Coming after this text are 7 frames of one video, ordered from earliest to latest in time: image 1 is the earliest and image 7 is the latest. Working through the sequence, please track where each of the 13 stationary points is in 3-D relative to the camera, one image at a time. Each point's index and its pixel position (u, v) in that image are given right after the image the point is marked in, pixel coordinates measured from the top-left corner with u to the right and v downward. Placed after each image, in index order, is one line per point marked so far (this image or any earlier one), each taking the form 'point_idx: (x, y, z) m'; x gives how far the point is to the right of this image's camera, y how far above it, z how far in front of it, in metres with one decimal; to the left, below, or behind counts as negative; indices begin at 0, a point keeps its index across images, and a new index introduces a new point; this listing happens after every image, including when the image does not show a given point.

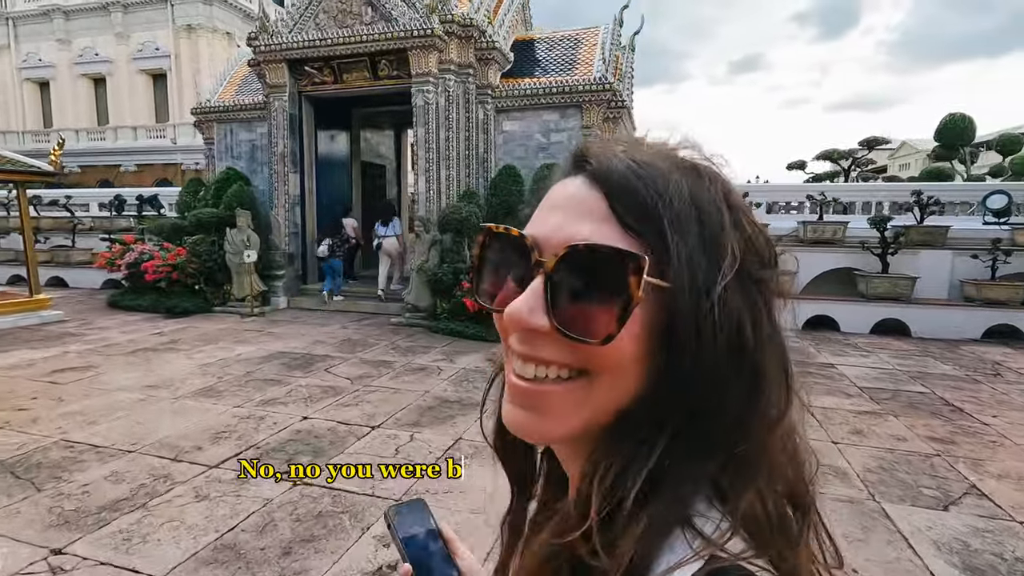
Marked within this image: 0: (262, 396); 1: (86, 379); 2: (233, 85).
0: (-2.1, -0.9, +4.4) m
1: (-3.8, -0.8, +4.8) m
2: (-5.5, +4.0, +10.4) m
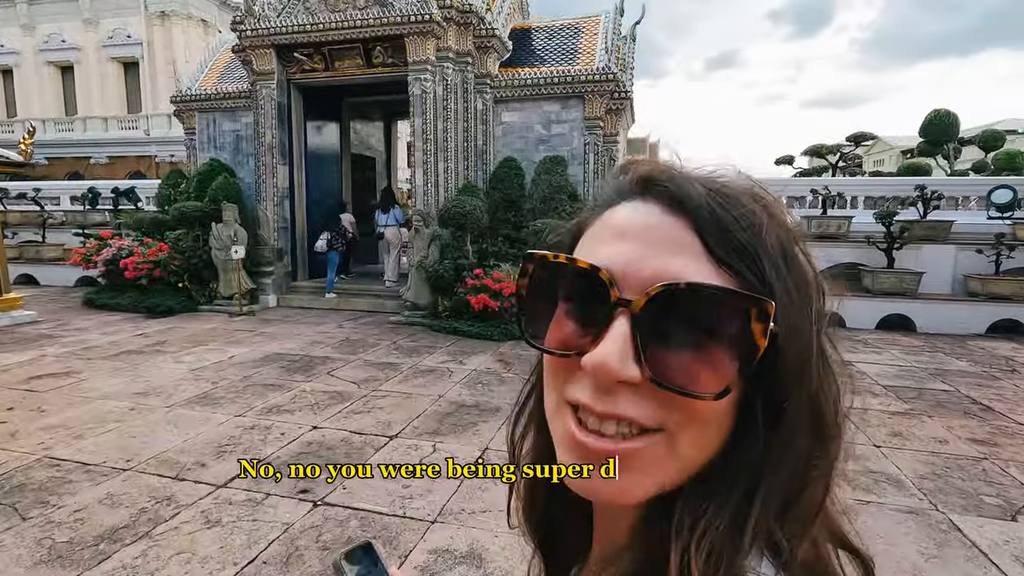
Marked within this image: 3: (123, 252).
0: (-1.9, -0.9, +4.1) m
1: (-3.7, -0.8, +4.4) m
2: (-5.5, +4.0, +9.9) m
3: (-5.9, +0.5, +8.2) m
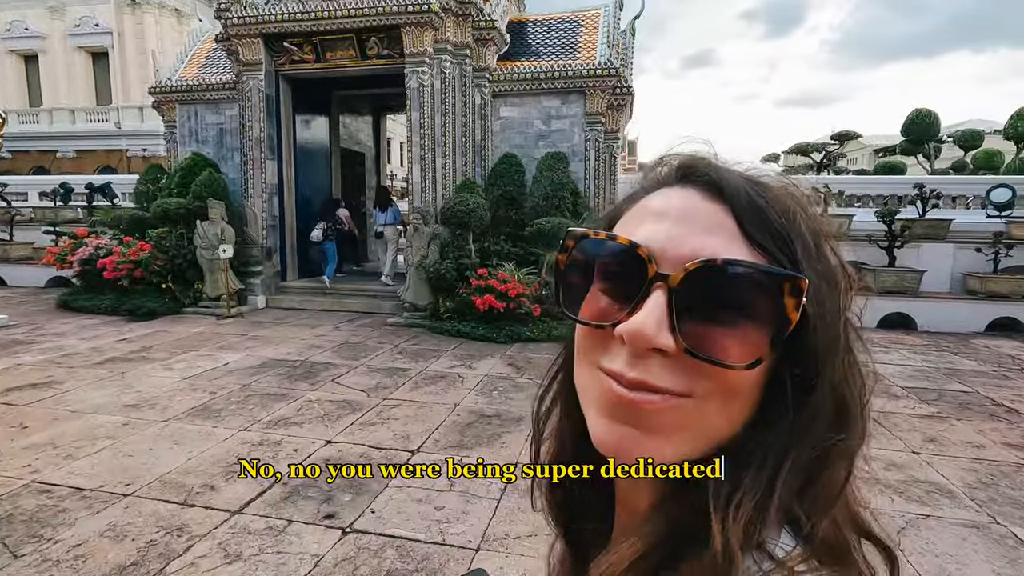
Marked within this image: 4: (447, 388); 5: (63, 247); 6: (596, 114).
0: (-1.7, -0.9, +3.8) m
1: (-3.5, -0.8, +4.1) m
2: (-5.6, +4.0, +9.5) m
3: (-5.9, +0.5, +7.7) m
4: (-0.5, -0.8, +4.5) m
5: (-7.0, +0.6, +8.3) m
6: (+1.2, +2.5, +7.8) m
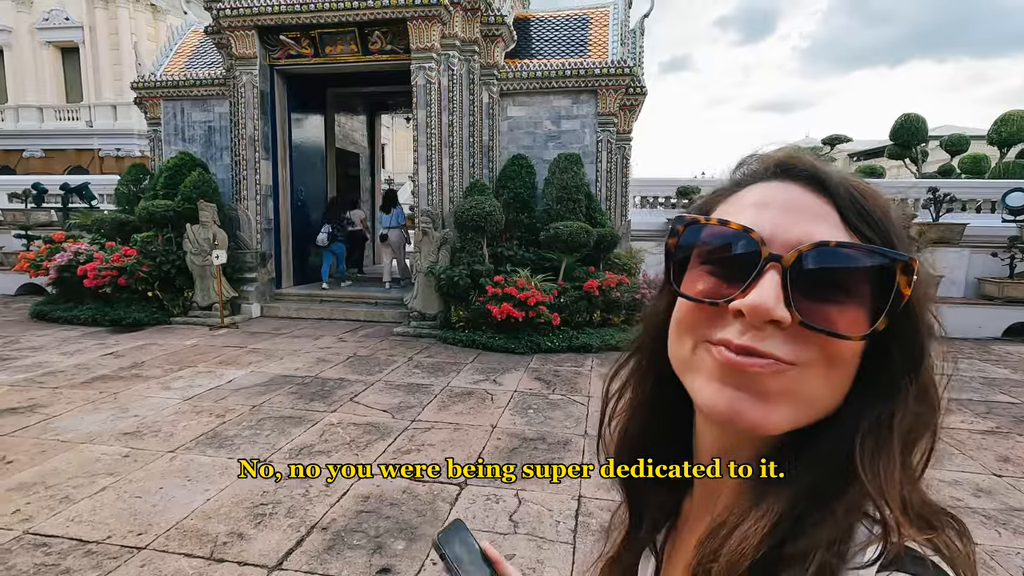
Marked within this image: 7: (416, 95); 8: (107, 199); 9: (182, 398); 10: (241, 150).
0: (-1.4, -1.0, +3.4) m
1: (-3.2, -0.9, +3.6) m
2: (-5.5, +3.9, +9.0) m
3: (-5.8, +0.4, +7.2) m
4: (-0.3, -0.9, +4.1) m
5: (-6.8, +0.5, +7.7) m
6: (+1.4, +2.5, +7.6) m
7: (-1.3, +2.6, +7.1) m
8: (-7.3, +1.6, +9.7) m
9: (-2.6, -0.9, +4.2) m
10: (-3.8, +1.9, +7.6) m
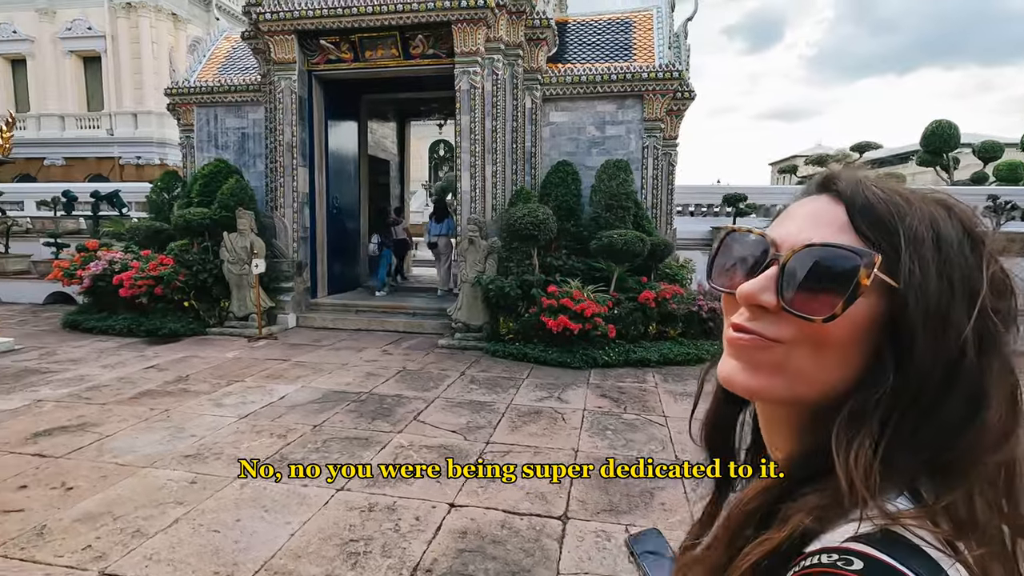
0: (-0.9, -1.1, +3.2) m
1: (-2.7, -1.0, +3.4) m
2: (-4.9, +3.7, +8.8) m
3: (-5.2, +0.3, +7.0) m
4: (+0.3, -1.0, +3.9) m
5: (-6.2, +0.4, +7.5) m
6: (+2.0, +2.3, +7.3) m
7: (-0.7, +2.4, +6.9) m
8: (-6.7, +1.5, +9.6) m
9: (-2.1, -1.0, +4.0) m
10: (-3.2, +1.8, +7.4) m
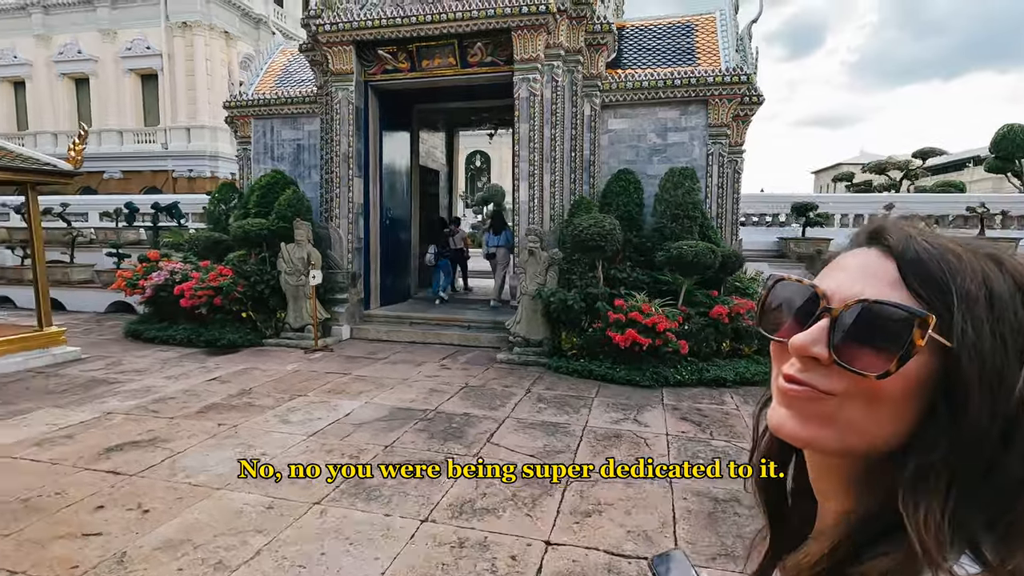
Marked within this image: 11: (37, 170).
0: (-0.4, -1.2, +3.0) m
1: (-2.2, -1.1, +3.3) m
2: (-4.0, +3.6, +8.9) m
3: (-4.4, +0.2, +7.1) m
4: (+0.8, -1.1, +3.6) m
5: (-5.4, +0.3, +7.7) m
6: (+2.7, +2.1, +7.0) m
7: (+0.1, +2.3, +6.8) m
8: (-5.8, +1.3, +9.8) m
9: (-1.5, -1.1, +3.9) m
10: (-2.4, +1.7, +7.4) m
11: (-5.0, +1.2, +5.6) m
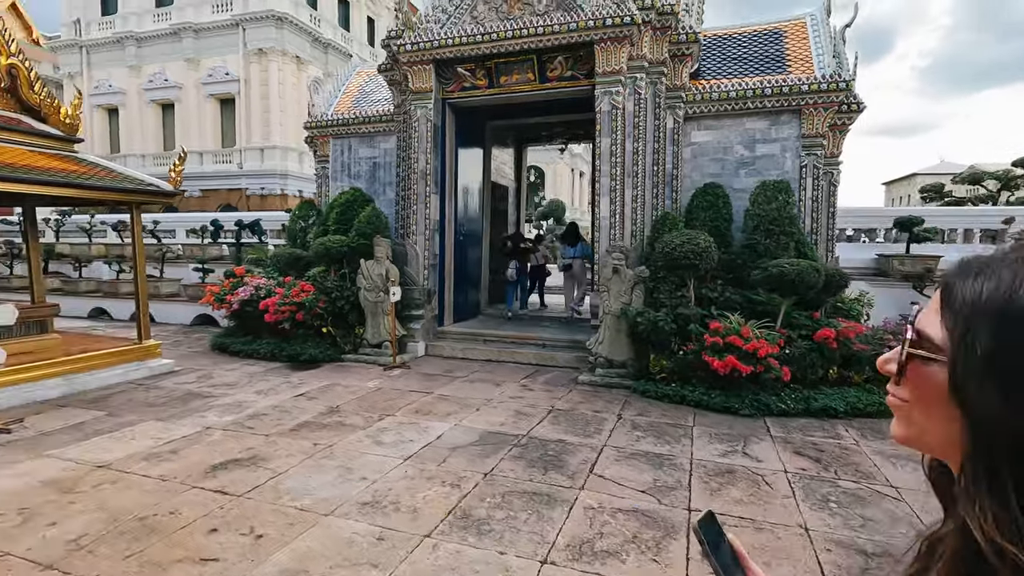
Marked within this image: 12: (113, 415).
0: (+0.2, -1.3, +2.8) m
1: (-1.5, -1.2, +3.3) m
2: (-2.8, +3.3, +9.2) m
3: (-3.4, 0.0, +7.3) m
4: (+1.5, -1.3, +3.3) m
5: (-4.3, 0.0, +7.9) m
6: (+3.8, +1.9, +6.6) m
7: (+1.1, +2.0, +6.6) m
8: (-4.5, +1.0, +10.1) m
9: (-0.8, -1.2, +3.8) m
10: (-1.4, +1.4, +7.4) m
11: (-4.1, +1.1, +5.9) m
12: (-3.5, -1.1, +4.6) m
